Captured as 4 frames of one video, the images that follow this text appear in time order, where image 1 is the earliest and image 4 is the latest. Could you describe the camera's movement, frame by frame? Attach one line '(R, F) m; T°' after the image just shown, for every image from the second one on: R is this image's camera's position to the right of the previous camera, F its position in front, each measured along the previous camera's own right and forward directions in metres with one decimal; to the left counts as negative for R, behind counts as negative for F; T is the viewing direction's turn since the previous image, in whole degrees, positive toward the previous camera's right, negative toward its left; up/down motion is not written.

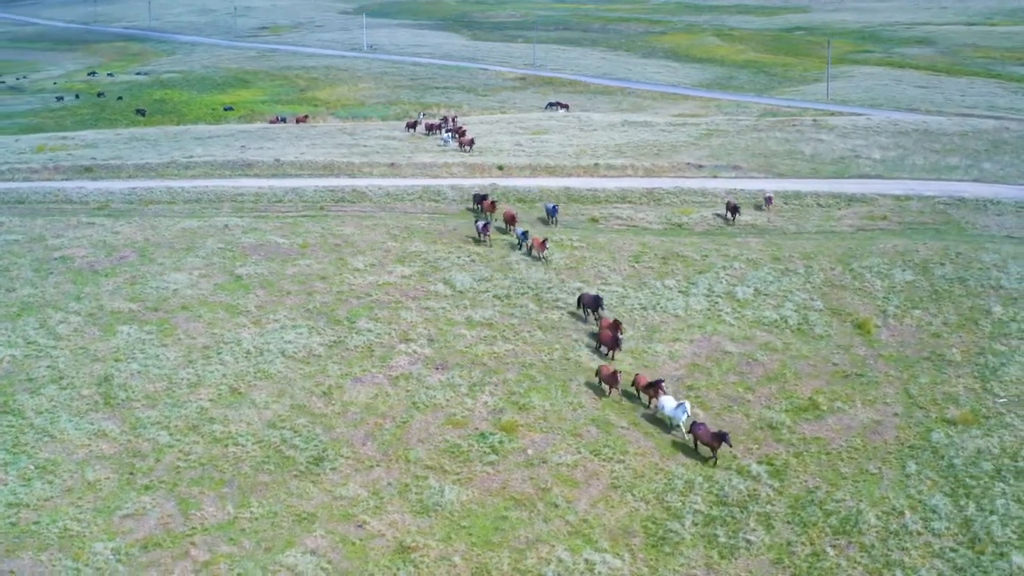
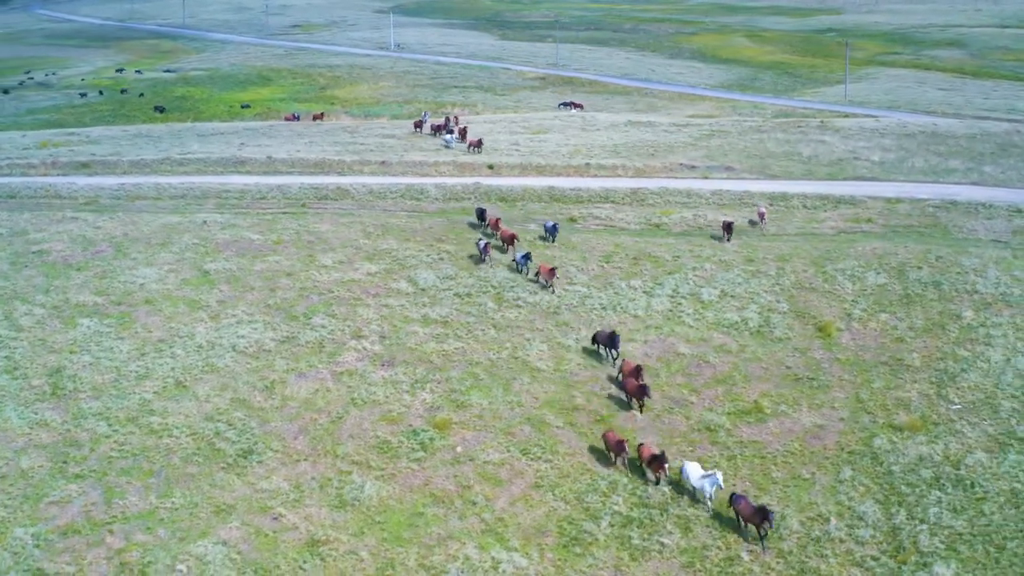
(+2.7, 0.0) m; -2°
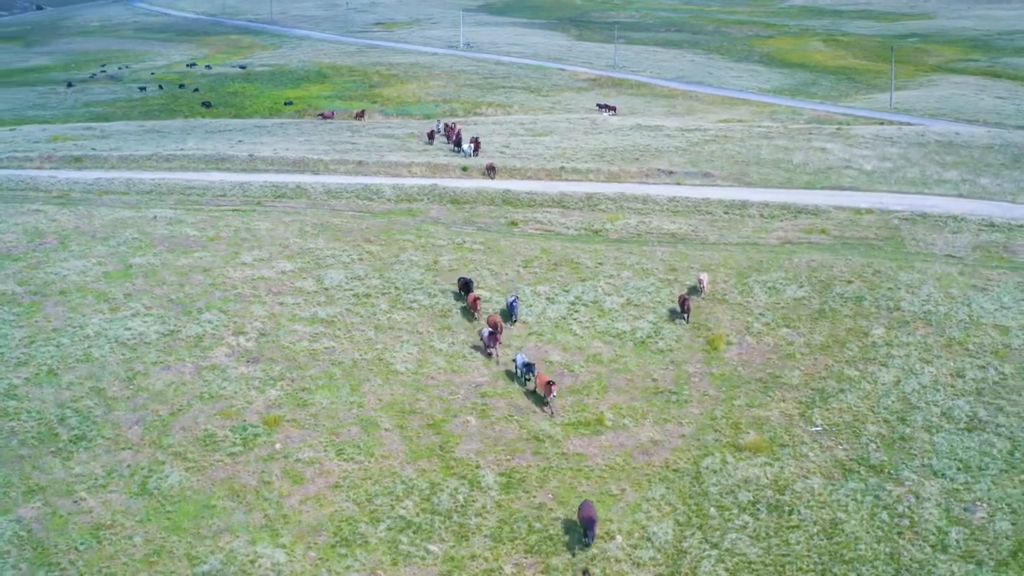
(+7.1, +0.1) m; -5°
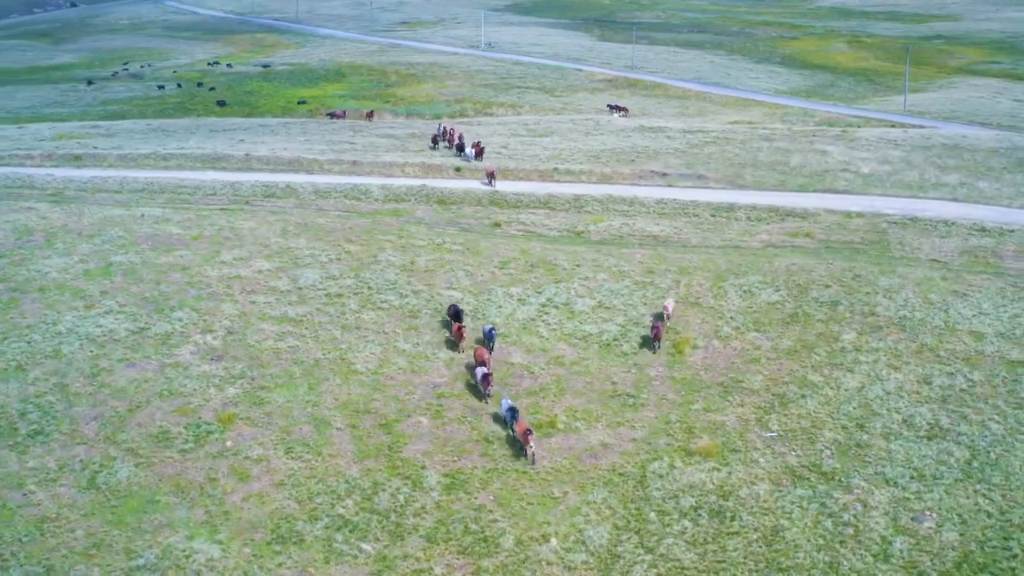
(+2.1, -0.1) m; -2°
